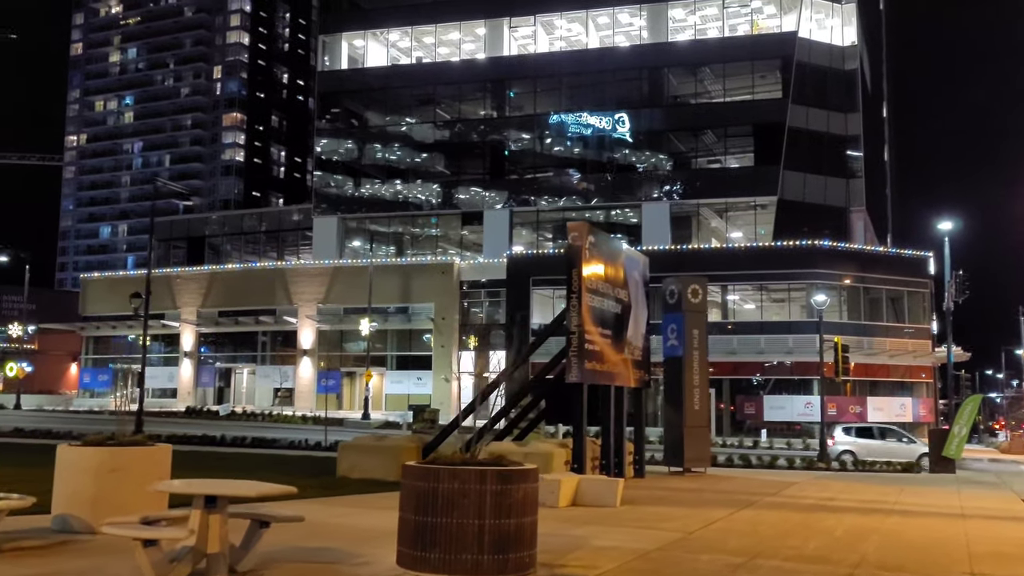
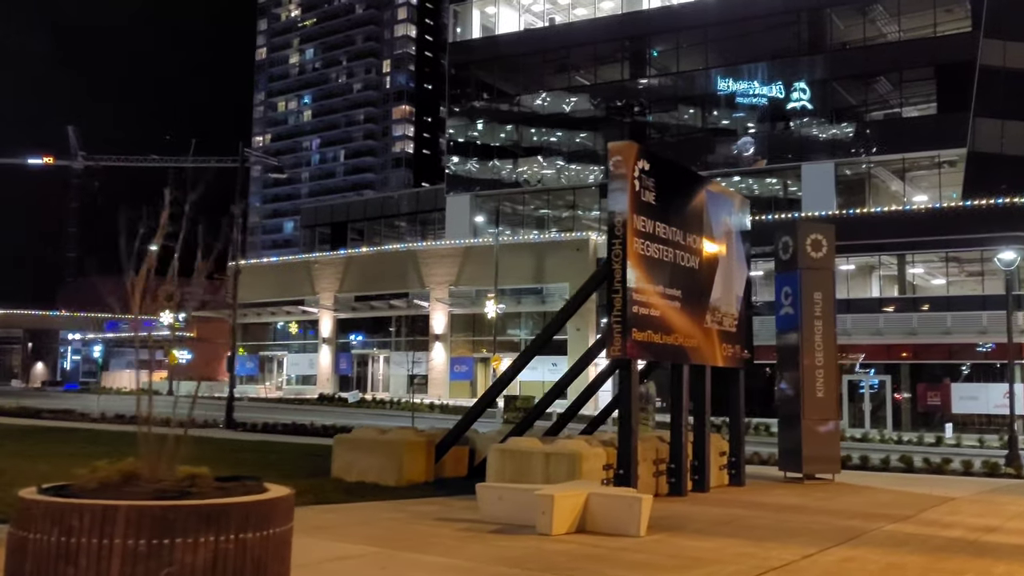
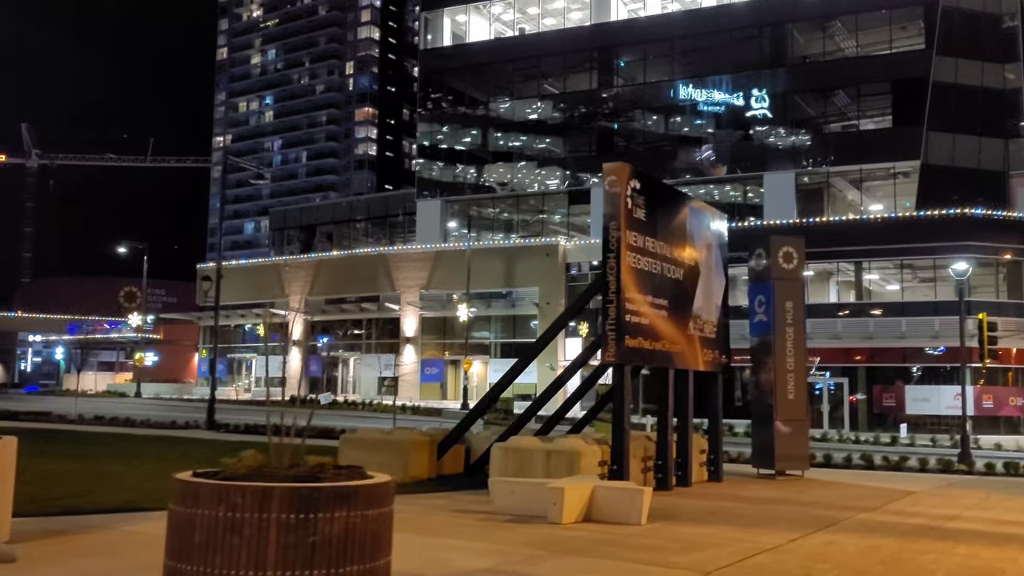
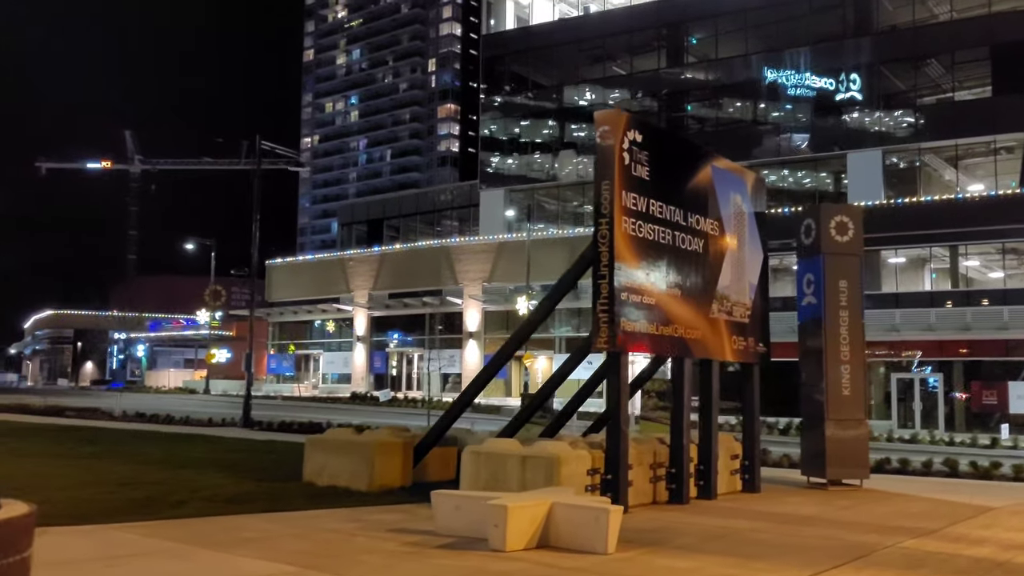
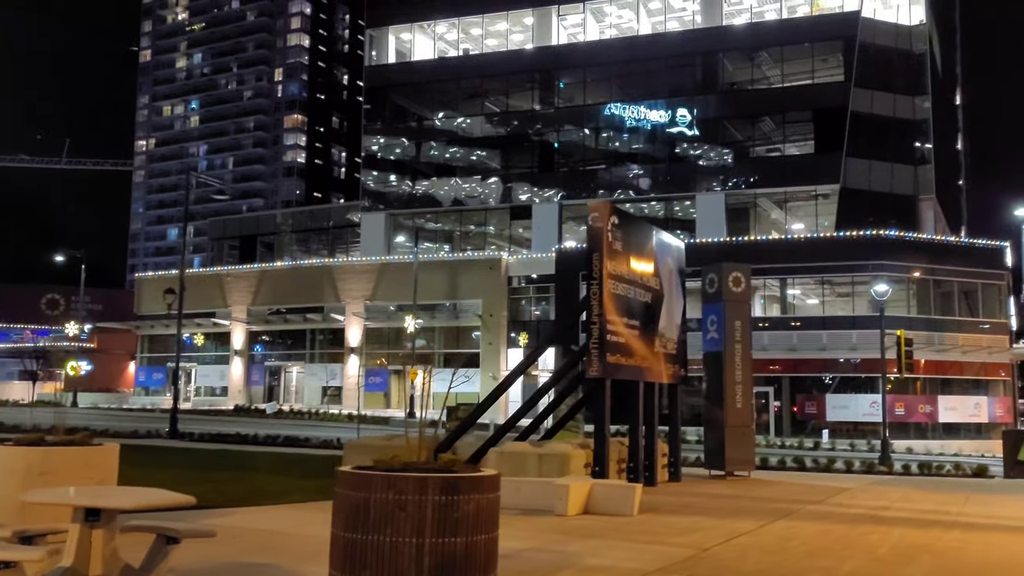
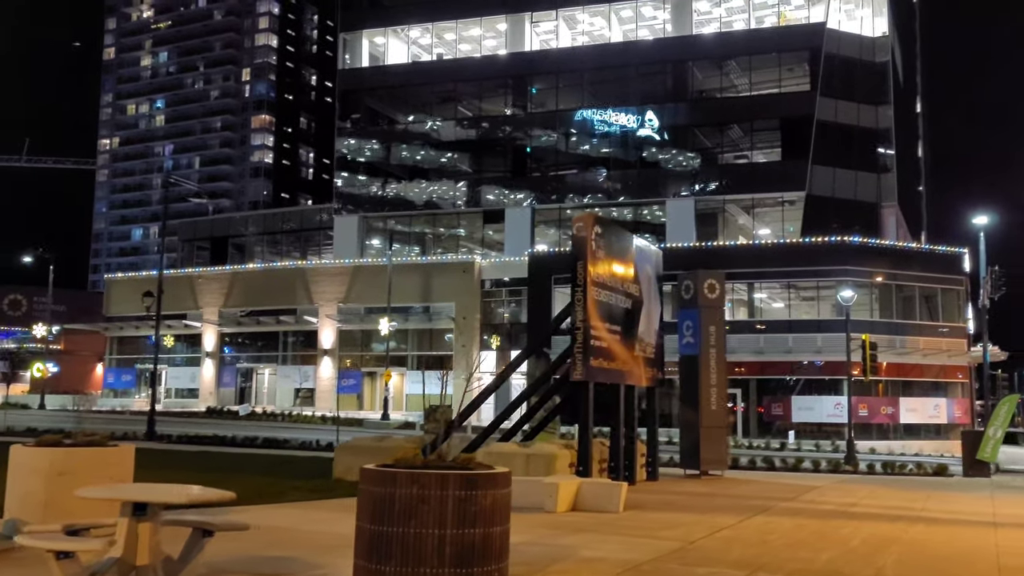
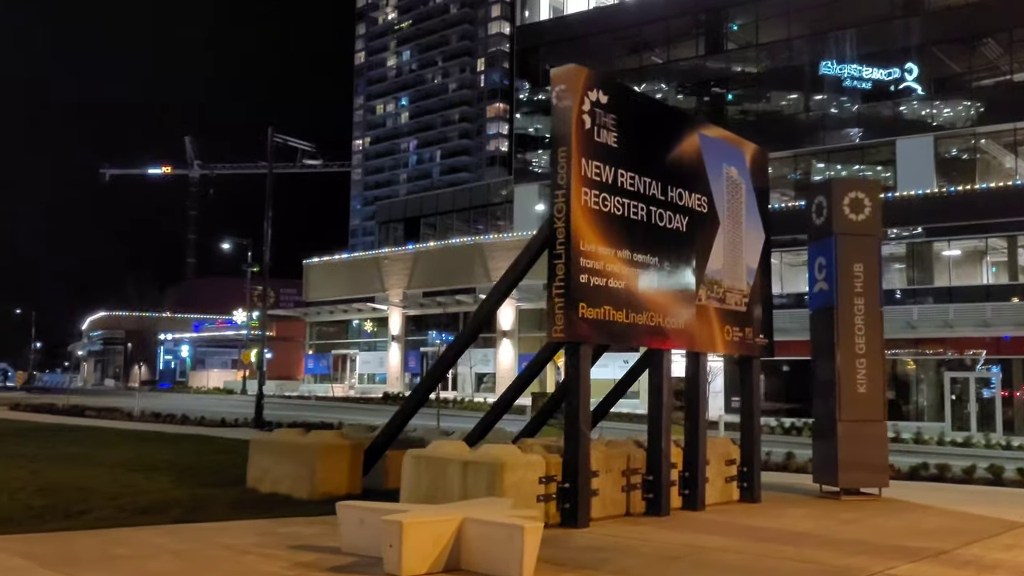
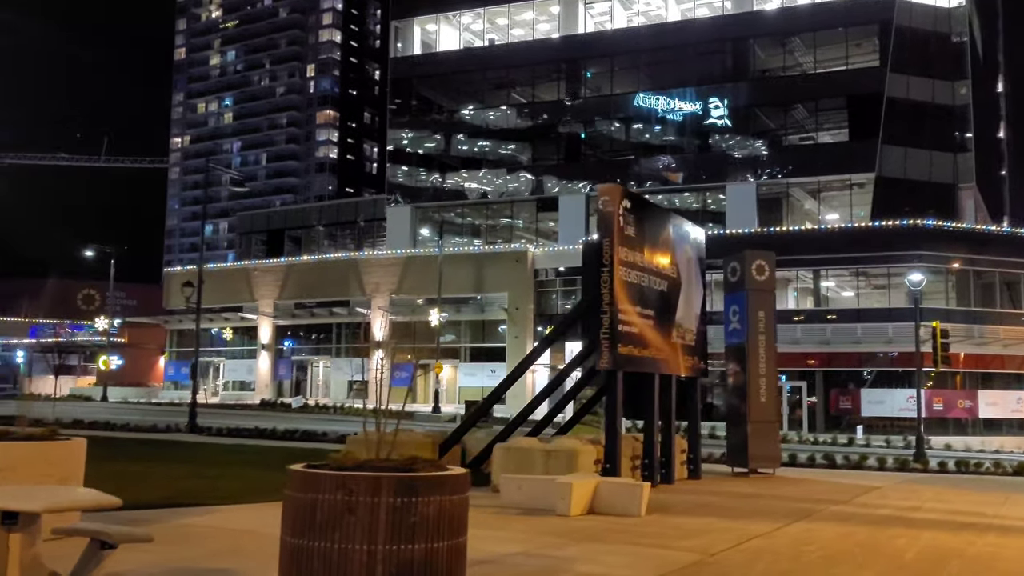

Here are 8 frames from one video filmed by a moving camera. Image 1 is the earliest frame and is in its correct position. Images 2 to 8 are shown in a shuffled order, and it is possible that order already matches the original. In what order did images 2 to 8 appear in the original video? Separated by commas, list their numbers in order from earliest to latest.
6, 5, 8, 3, 2, 4, 7
